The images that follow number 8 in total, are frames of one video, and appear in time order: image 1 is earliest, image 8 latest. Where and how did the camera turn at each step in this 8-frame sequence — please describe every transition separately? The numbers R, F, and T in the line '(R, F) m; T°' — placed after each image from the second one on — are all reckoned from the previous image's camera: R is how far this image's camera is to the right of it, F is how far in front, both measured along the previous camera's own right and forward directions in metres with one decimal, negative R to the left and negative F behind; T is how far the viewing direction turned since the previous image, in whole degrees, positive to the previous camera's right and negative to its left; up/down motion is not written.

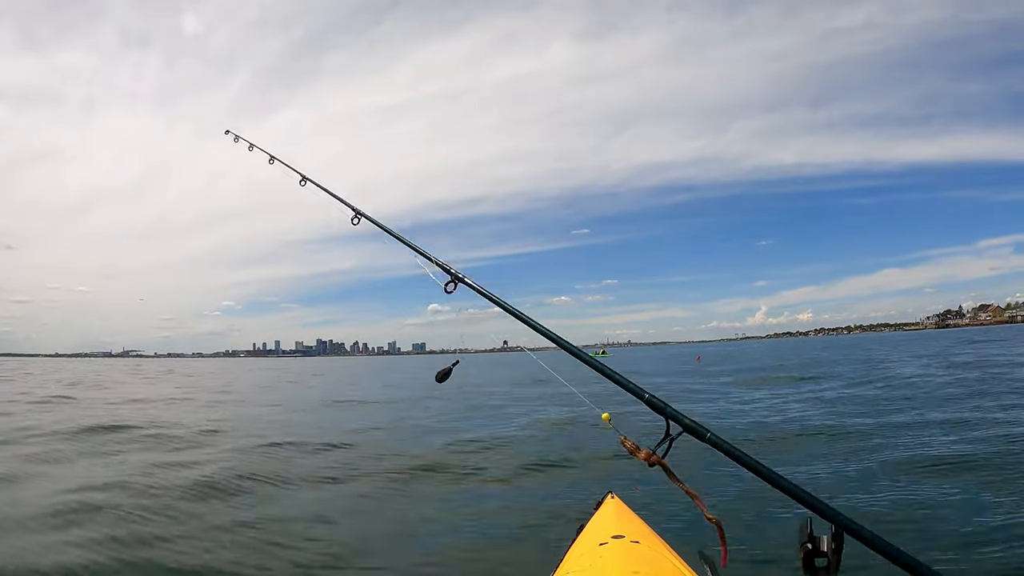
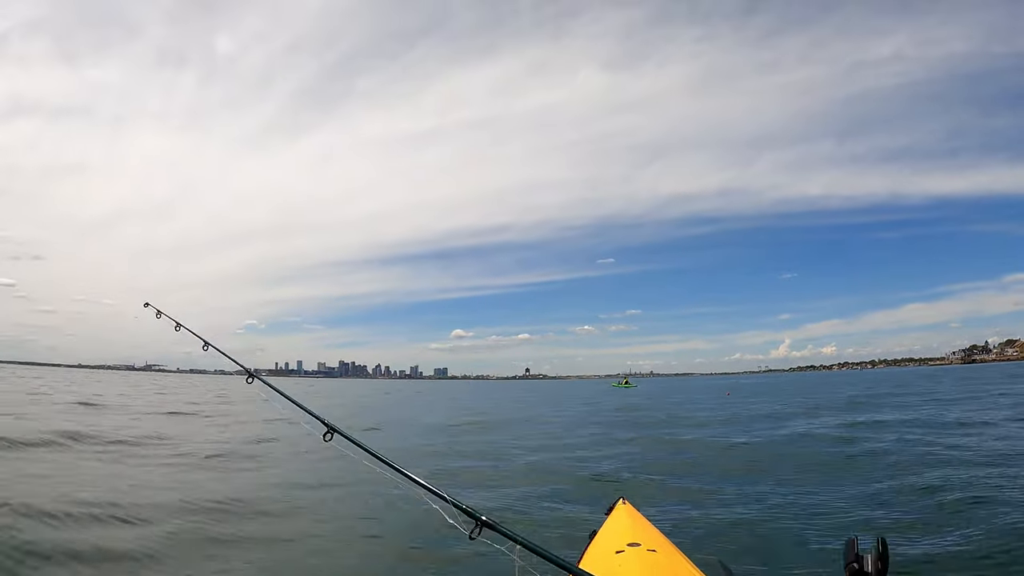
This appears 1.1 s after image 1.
(-0.6, -0.2) m; -1°
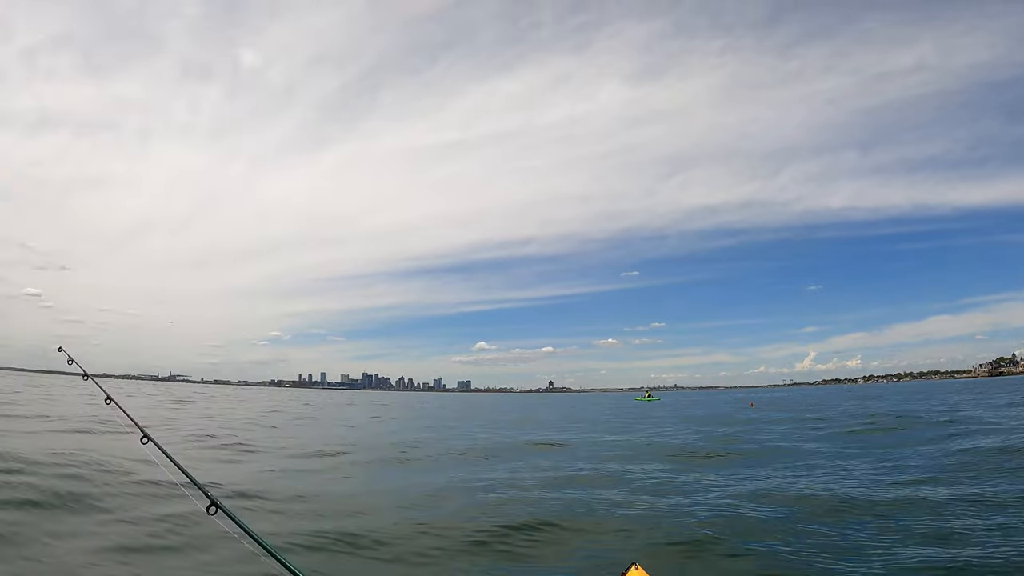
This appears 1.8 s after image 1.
(-1.1, +0.1) m; -1°
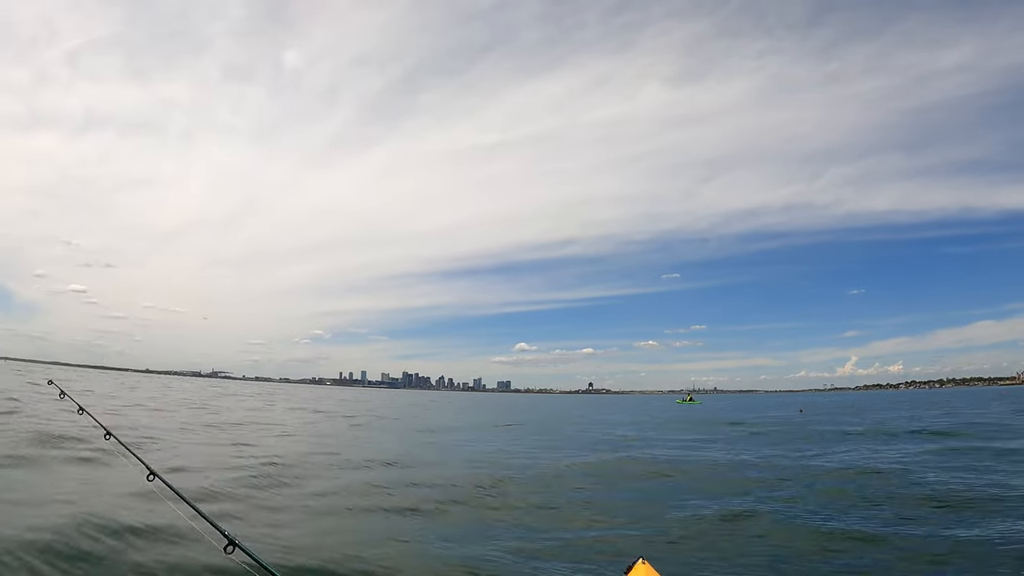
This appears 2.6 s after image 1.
(-1.8, -0.1) m; -1°
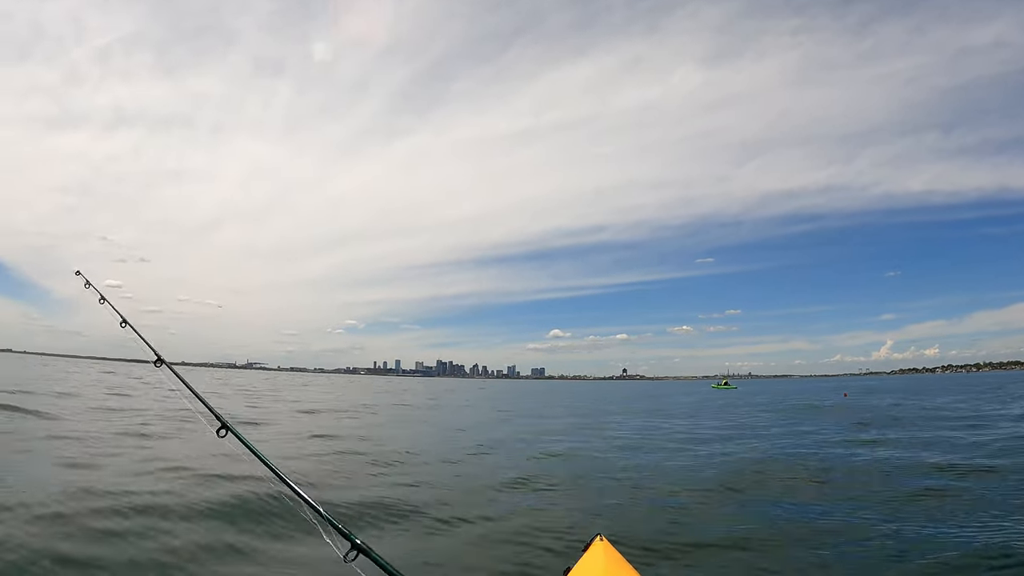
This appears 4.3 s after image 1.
(-1.5, 0.0) m; -1°
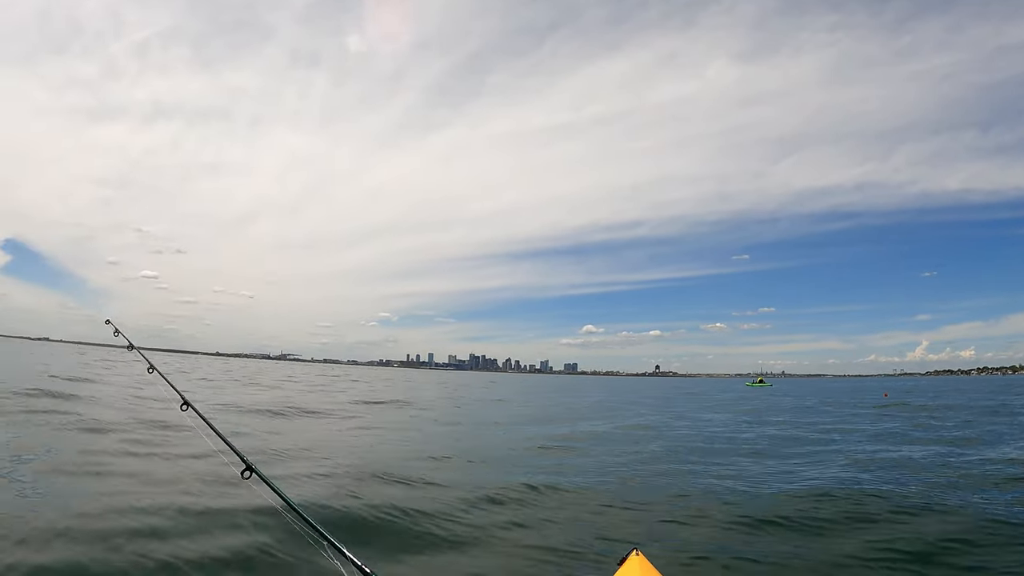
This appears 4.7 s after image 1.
(-1.6, 0.0) m; -1°
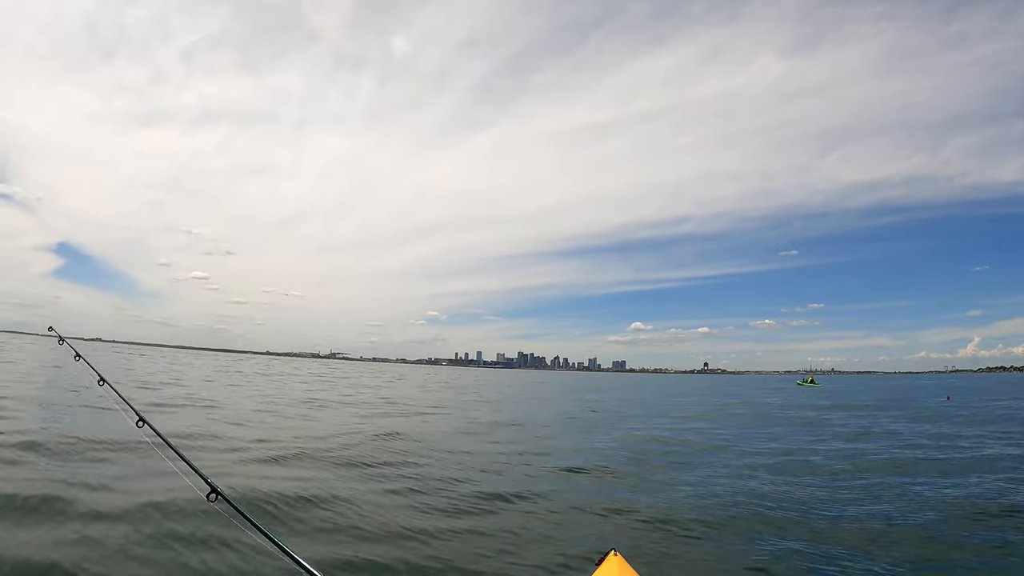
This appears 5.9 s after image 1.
(-2.2, -0.2) m; -2°
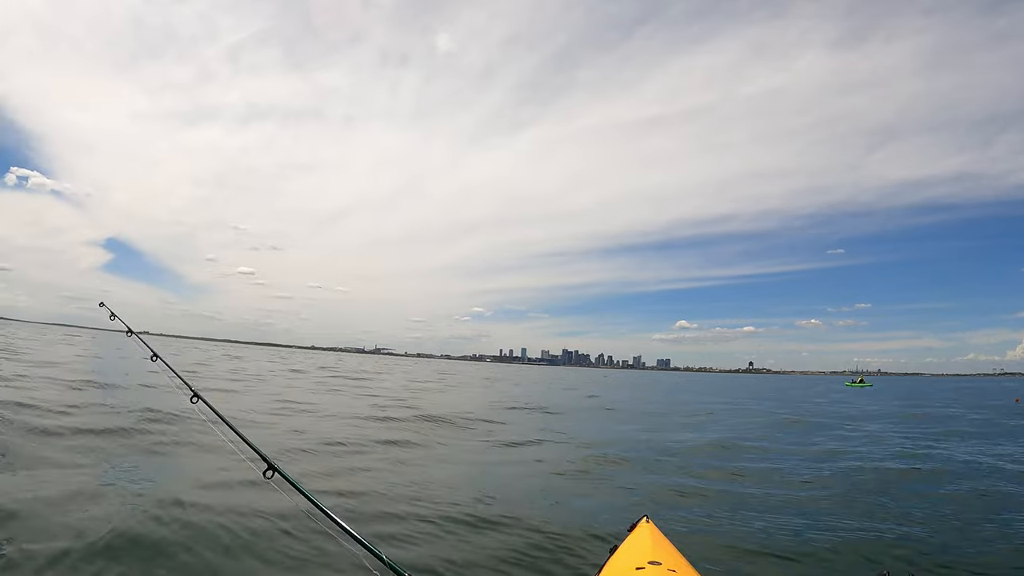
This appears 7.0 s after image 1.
(-2.1, -0.2) m; -1°
